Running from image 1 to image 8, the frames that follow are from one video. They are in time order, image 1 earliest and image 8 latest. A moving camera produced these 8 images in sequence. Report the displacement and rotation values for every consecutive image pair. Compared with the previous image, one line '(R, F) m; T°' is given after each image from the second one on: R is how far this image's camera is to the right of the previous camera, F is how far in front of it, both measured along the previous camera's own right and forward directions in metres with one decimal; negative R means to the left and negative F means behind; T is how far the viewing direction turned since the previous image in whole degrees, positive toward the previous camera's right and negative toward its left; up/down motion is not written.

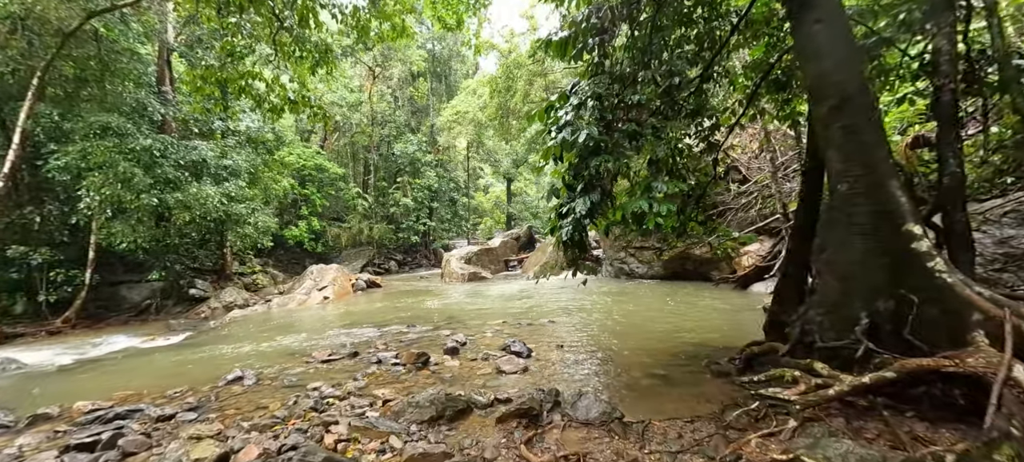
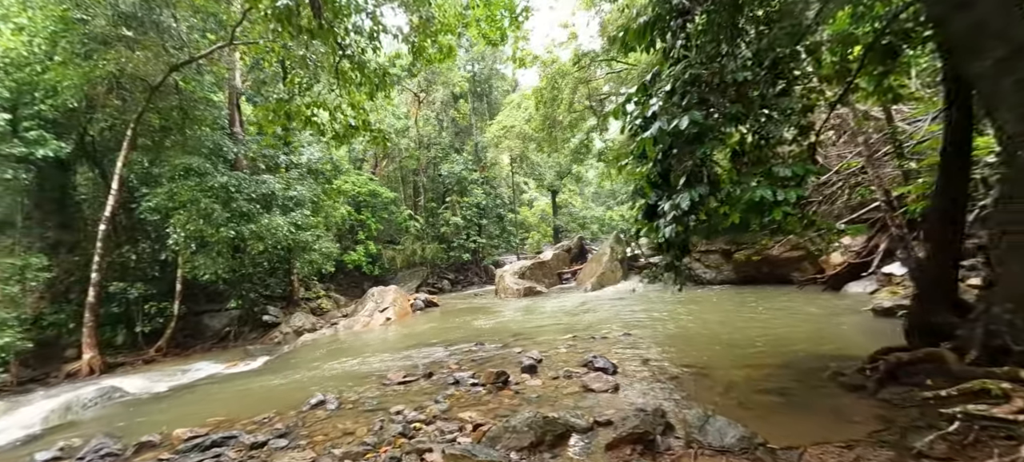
(-0.3, +0.2) m; -6°
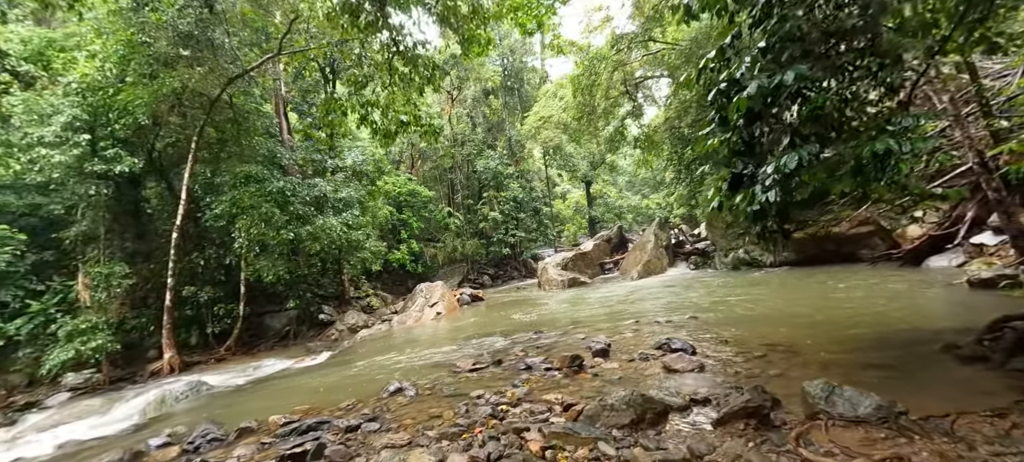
(-0.4, 0.0) m; -4°
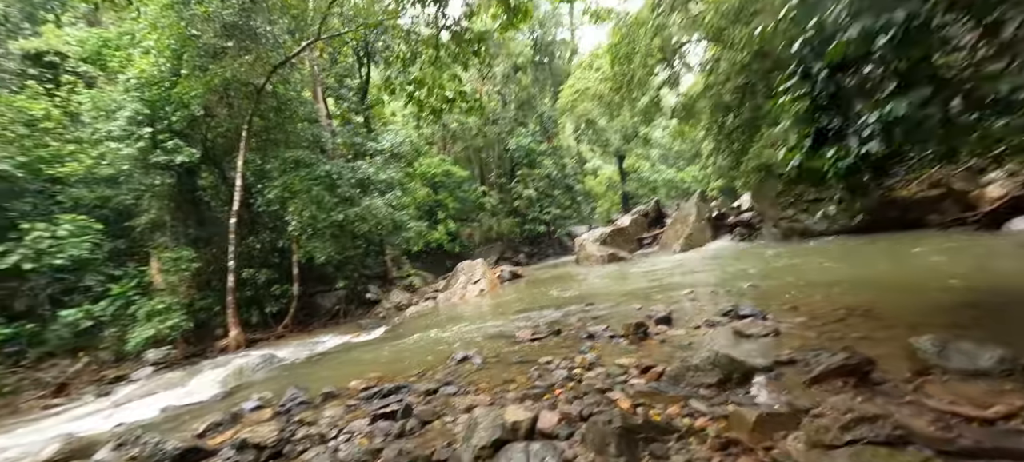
(-0.4, 0.0) m; -3°
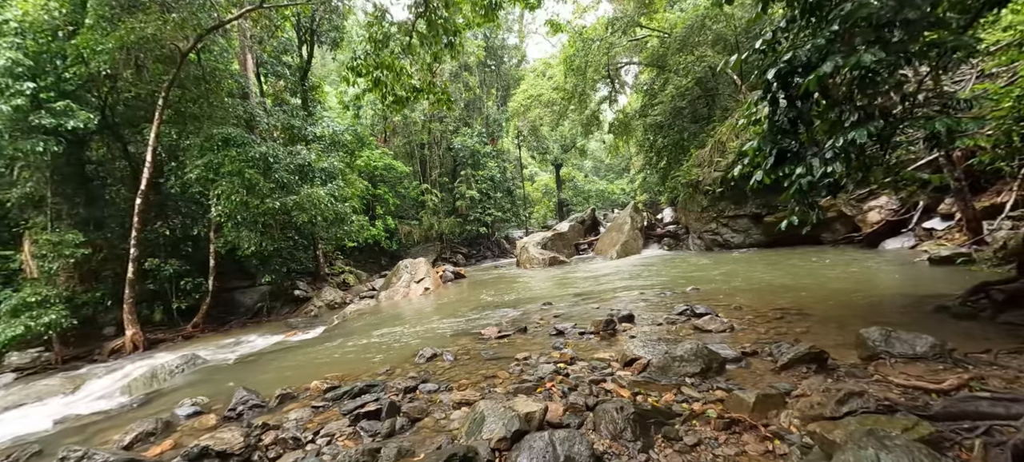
(-0.6, 0.0) m; +10°
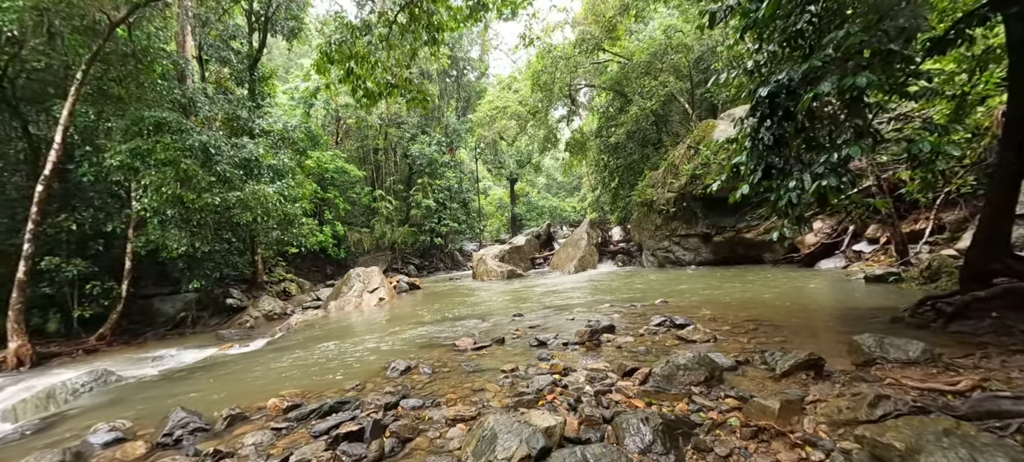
(-0.5, +0.2) m; +7°
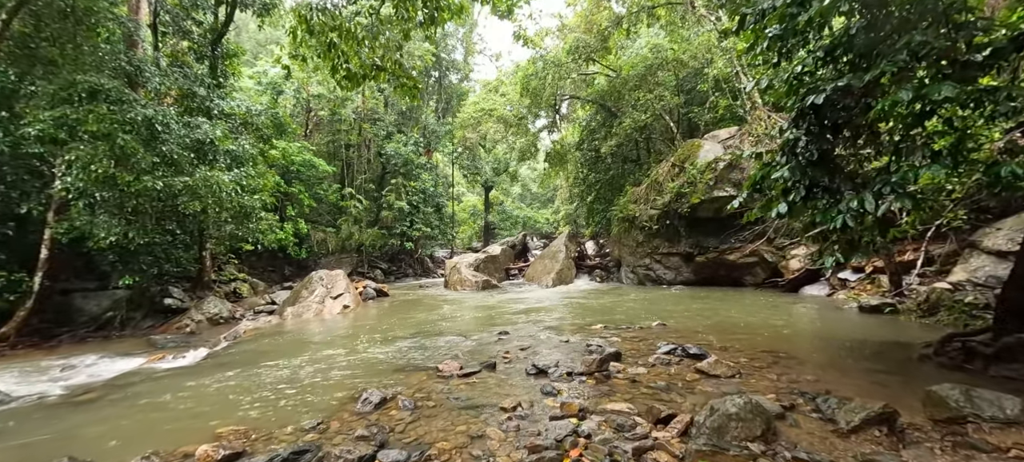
(-0.3, +0.7) m; +4°
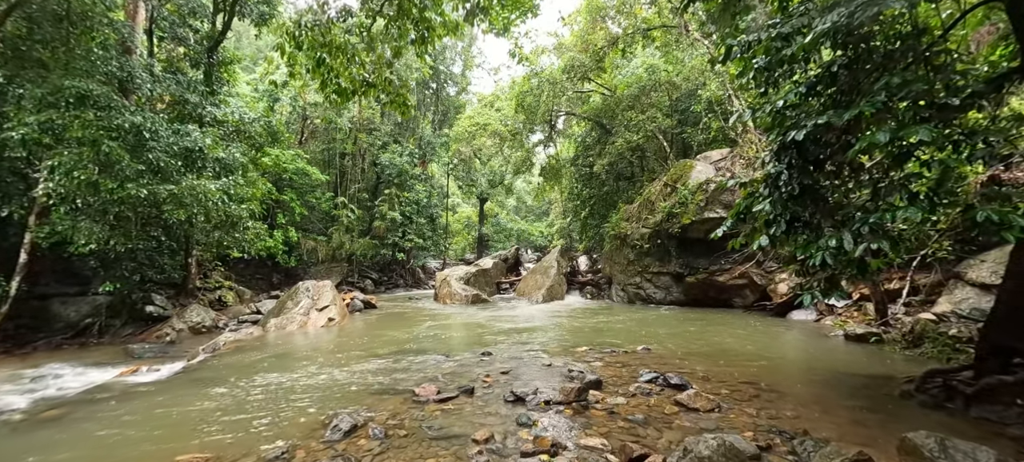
(+0.1, 0.0) m; +1°
